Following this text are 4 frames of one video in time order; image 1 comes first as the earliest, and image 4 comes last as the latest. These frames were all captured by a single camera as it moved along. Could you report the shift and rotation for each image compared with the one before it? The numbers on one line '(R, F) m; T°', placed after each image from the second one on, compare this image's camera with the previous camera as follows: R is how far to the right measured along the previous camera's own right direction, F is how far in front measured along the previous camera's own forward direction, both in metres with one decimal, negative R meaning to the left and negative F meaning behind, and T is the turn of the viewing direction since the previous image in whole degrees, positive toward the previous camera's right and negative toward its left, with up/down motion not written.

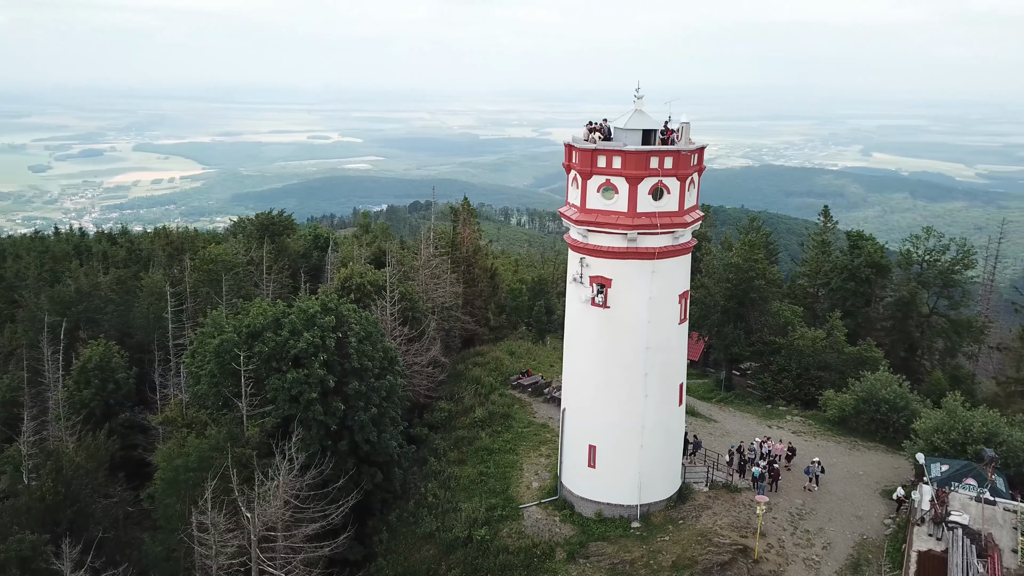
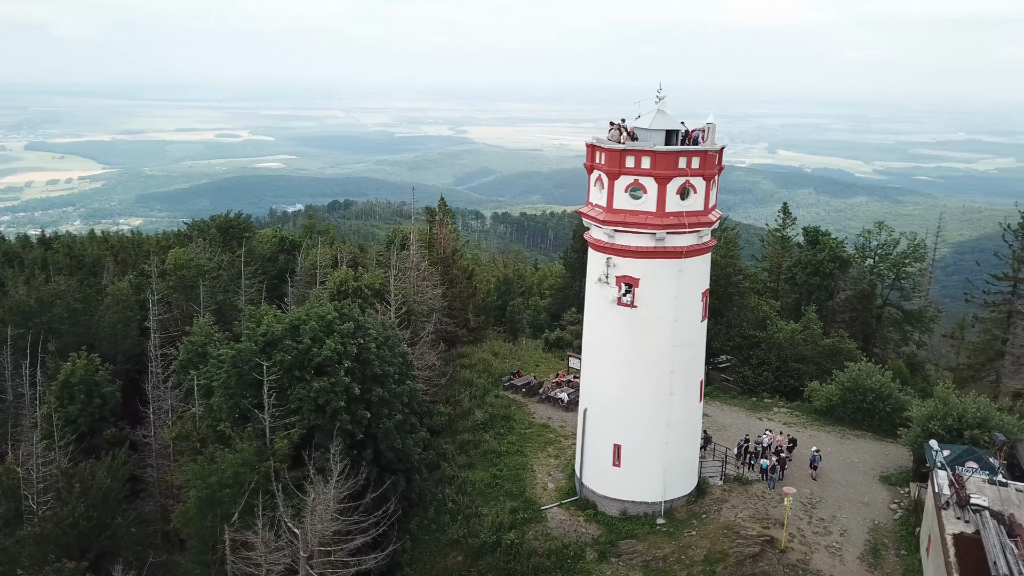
(-2.8, +0.3) m; +6°
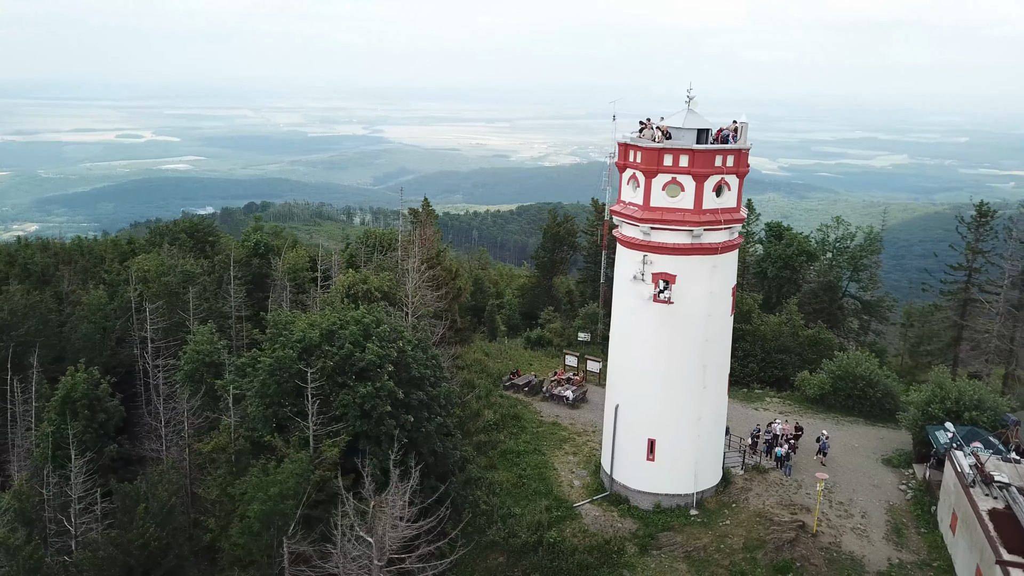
(-3.2, +0.2) m; +6°
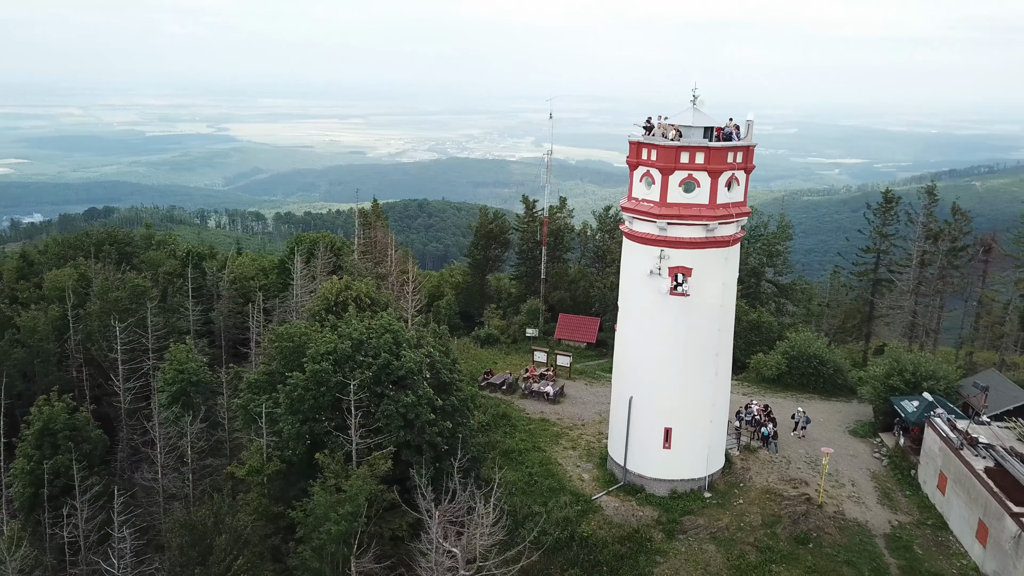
(-4.3, +0.4) m; +10°
